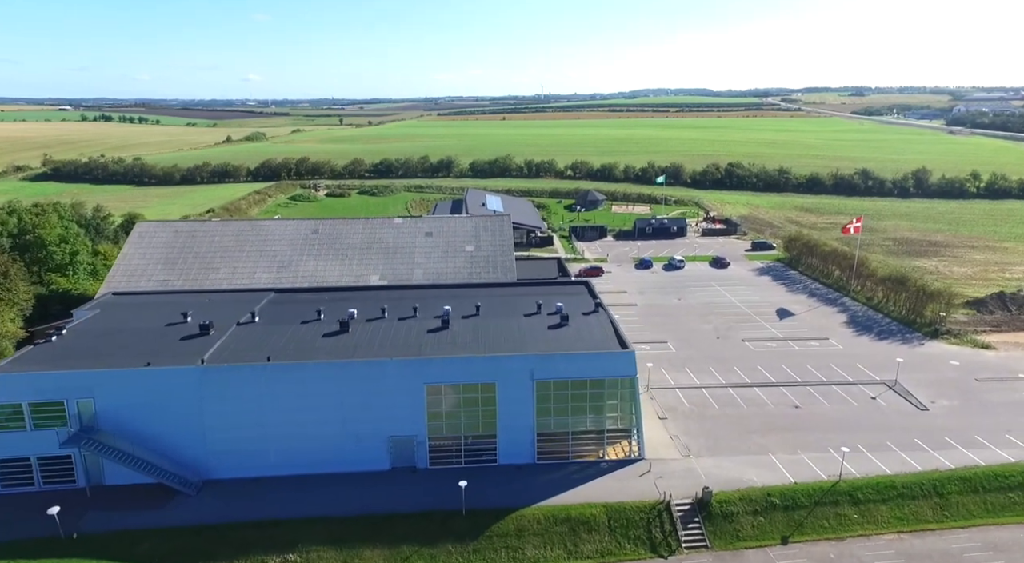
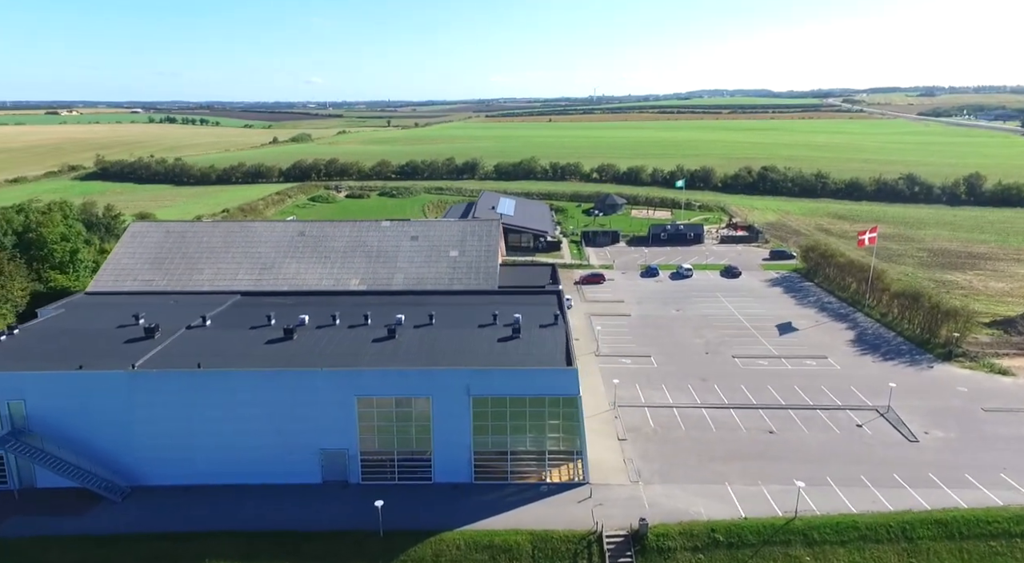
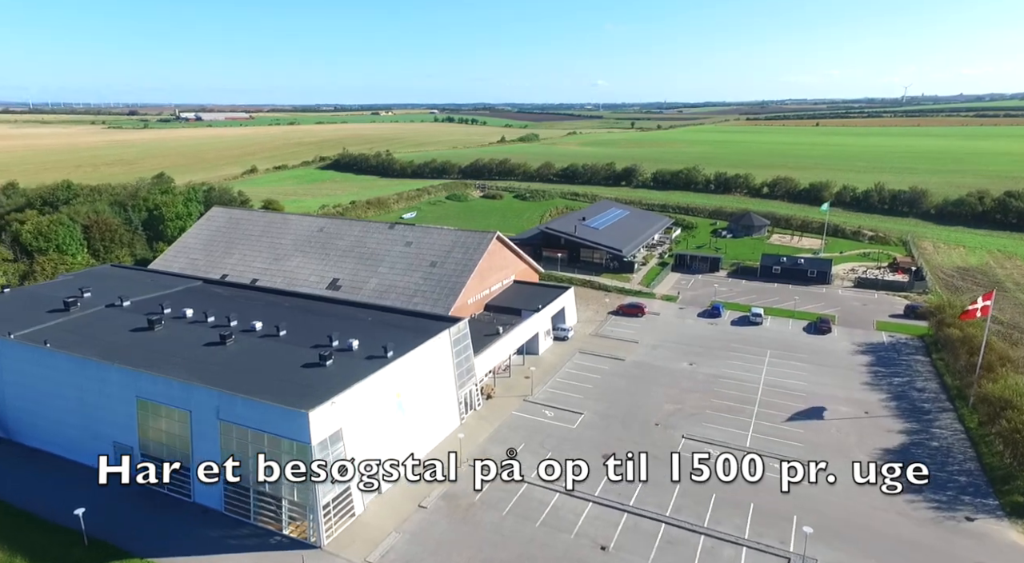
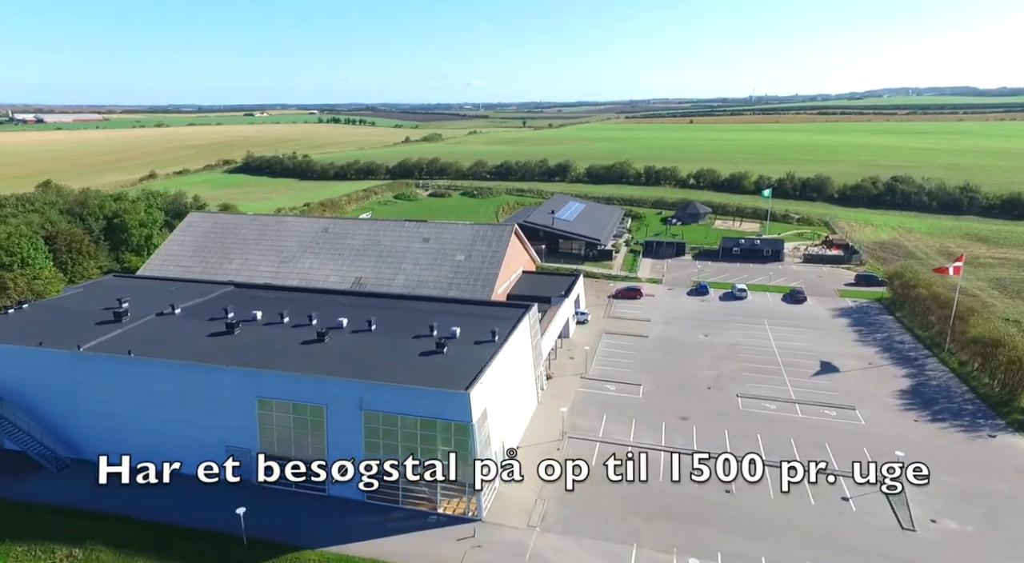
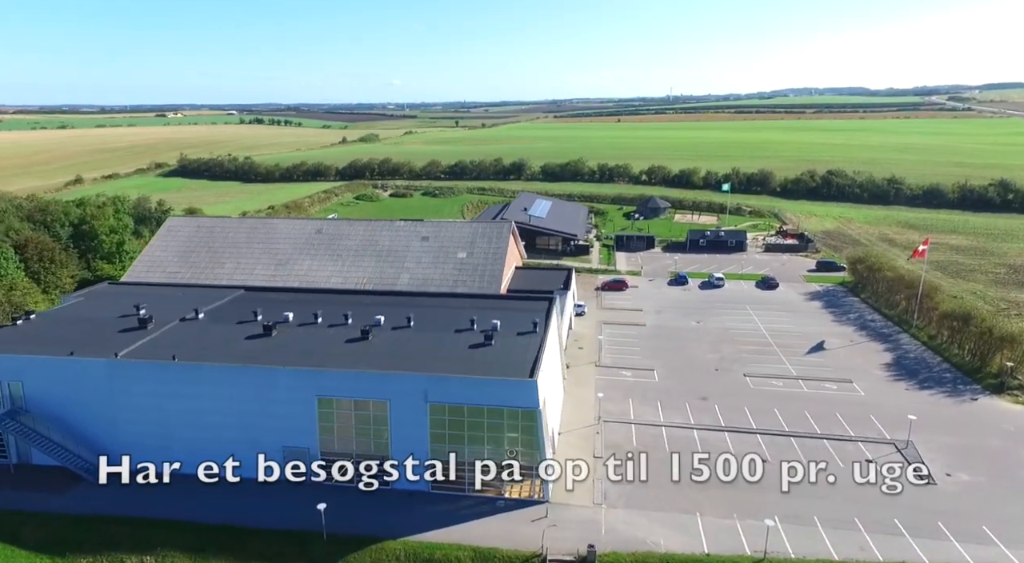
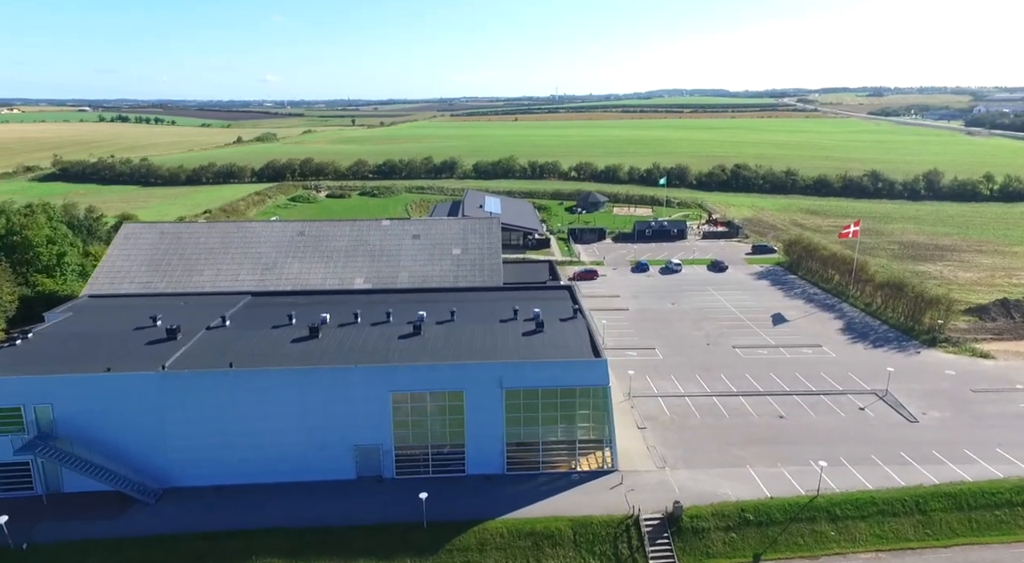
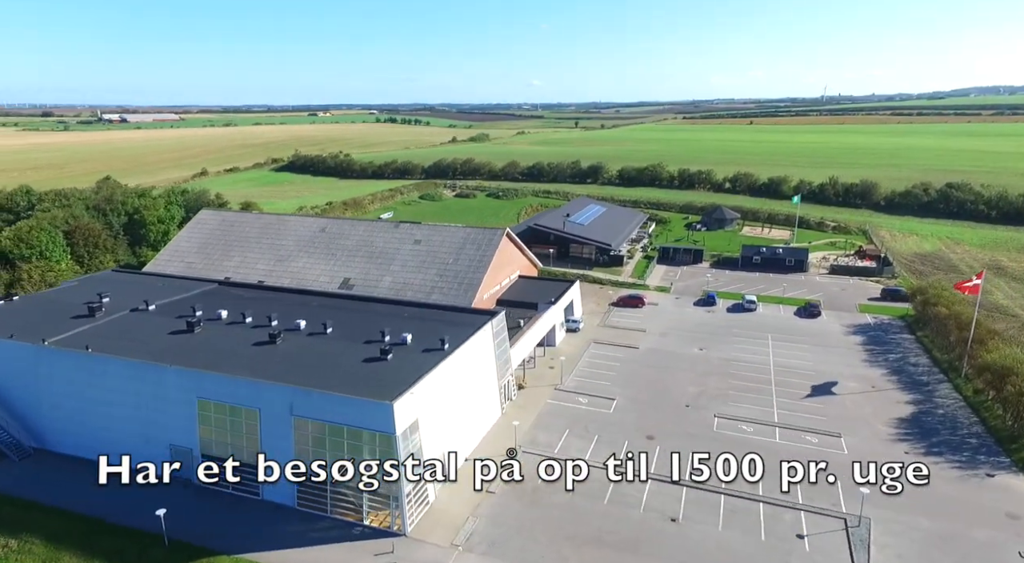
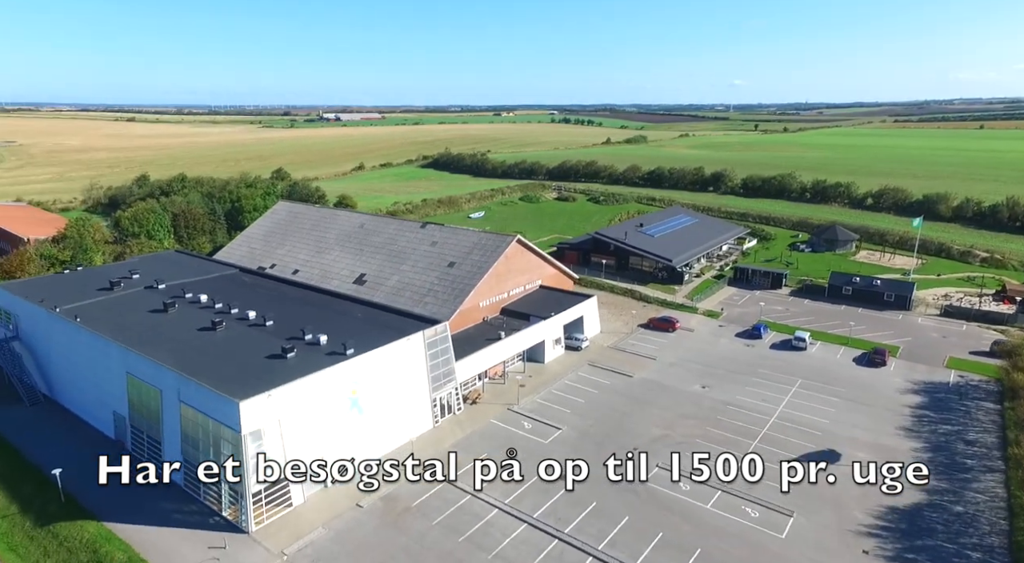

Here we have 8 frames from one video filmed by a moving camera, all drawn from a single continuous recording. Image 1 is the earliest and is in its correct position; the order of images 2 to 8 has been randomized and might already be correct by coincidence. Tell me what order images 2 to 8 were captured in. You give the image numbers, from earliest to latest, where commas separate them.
6, 2, 5, 4, 7, 3, 8
